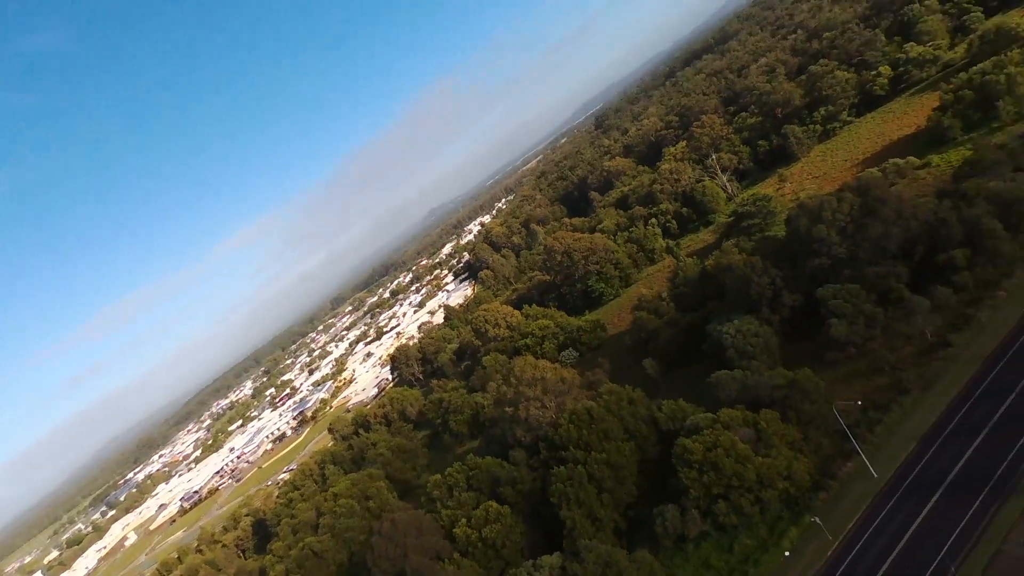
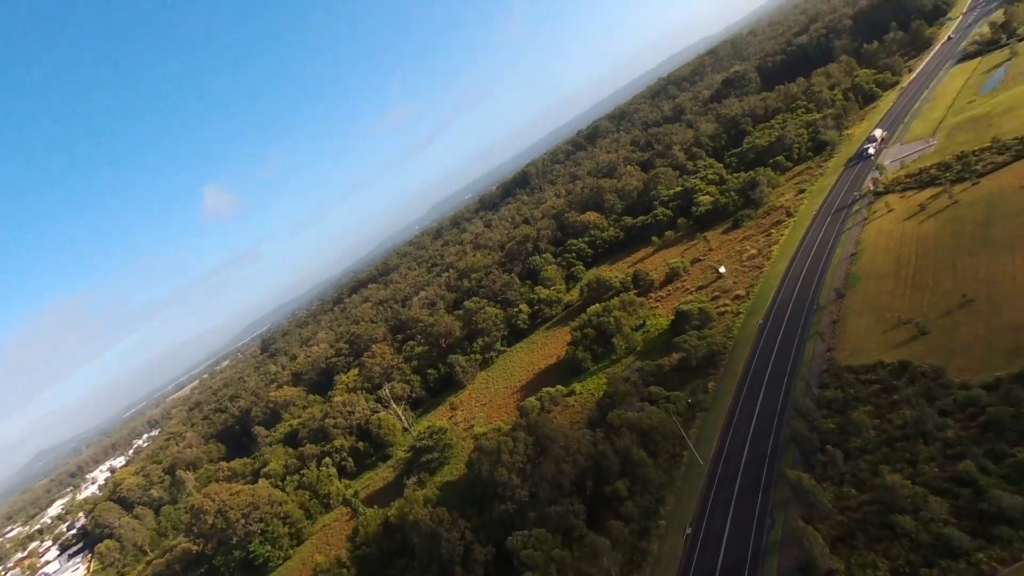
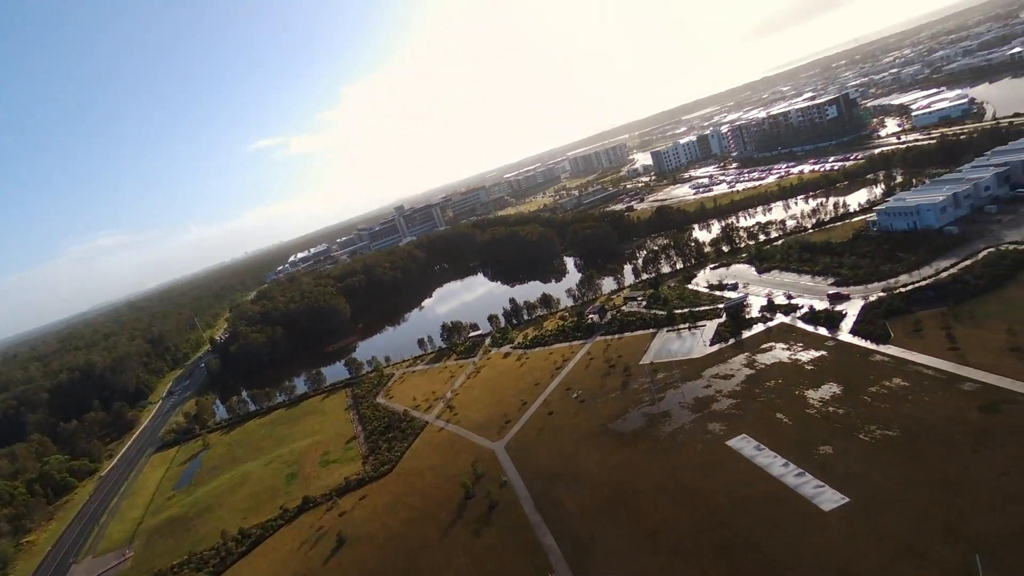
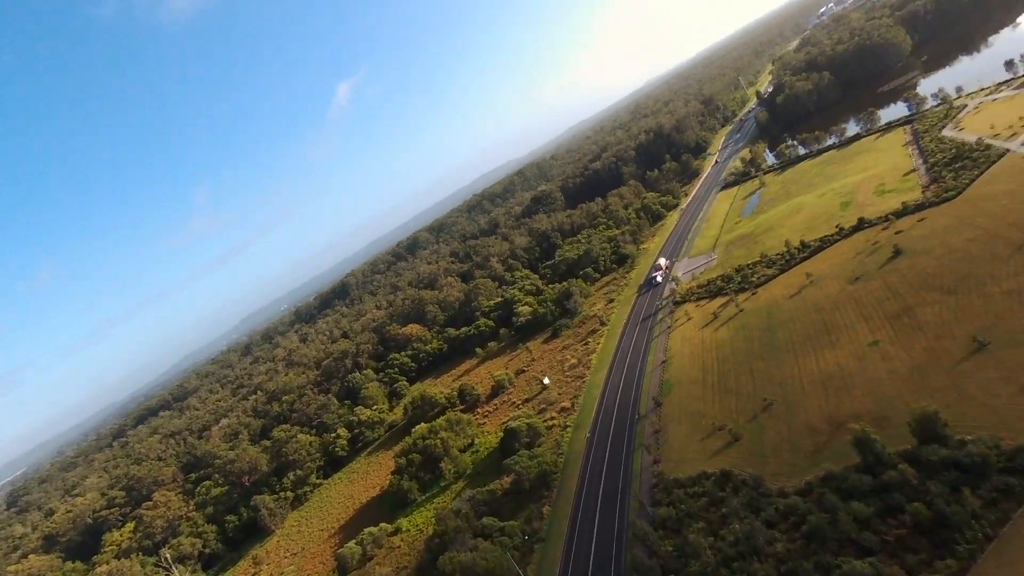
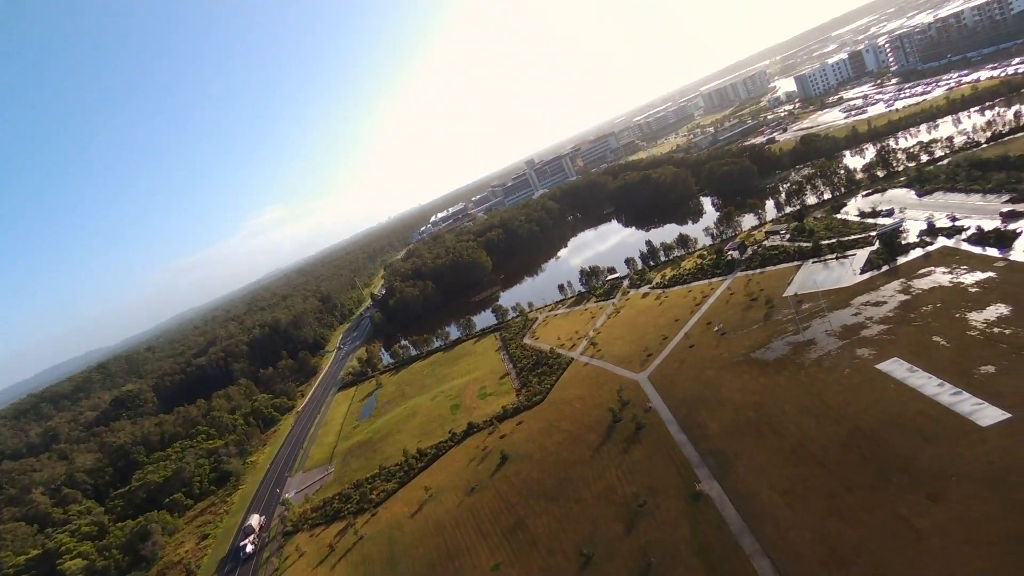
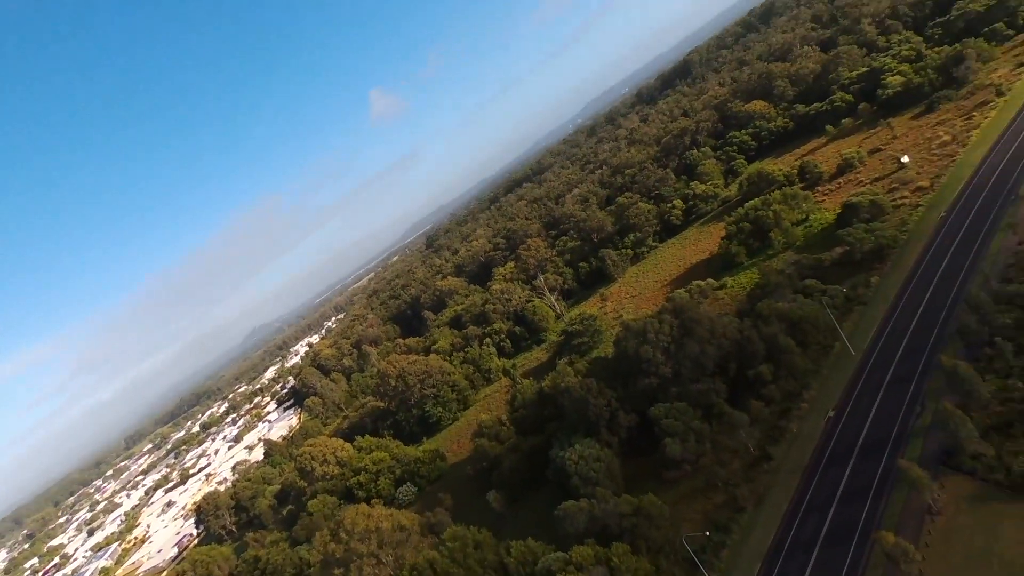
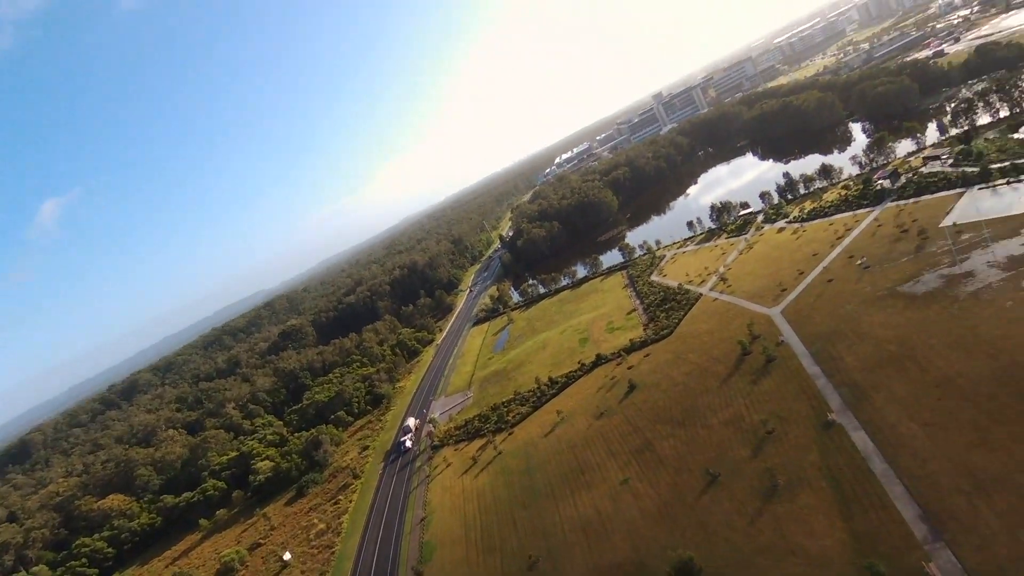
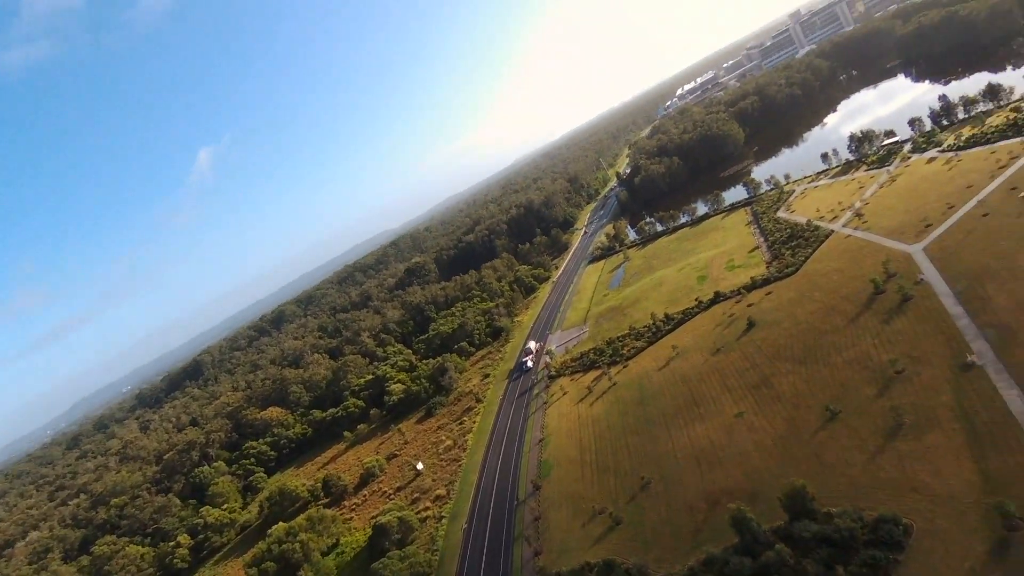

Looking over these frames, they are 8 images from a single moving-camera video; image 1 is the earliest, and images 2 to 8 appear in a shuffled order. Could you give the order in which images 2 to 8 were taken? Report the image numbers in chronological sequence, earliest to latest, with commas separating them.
6, 2, 4, 8, 7, 5, 3
